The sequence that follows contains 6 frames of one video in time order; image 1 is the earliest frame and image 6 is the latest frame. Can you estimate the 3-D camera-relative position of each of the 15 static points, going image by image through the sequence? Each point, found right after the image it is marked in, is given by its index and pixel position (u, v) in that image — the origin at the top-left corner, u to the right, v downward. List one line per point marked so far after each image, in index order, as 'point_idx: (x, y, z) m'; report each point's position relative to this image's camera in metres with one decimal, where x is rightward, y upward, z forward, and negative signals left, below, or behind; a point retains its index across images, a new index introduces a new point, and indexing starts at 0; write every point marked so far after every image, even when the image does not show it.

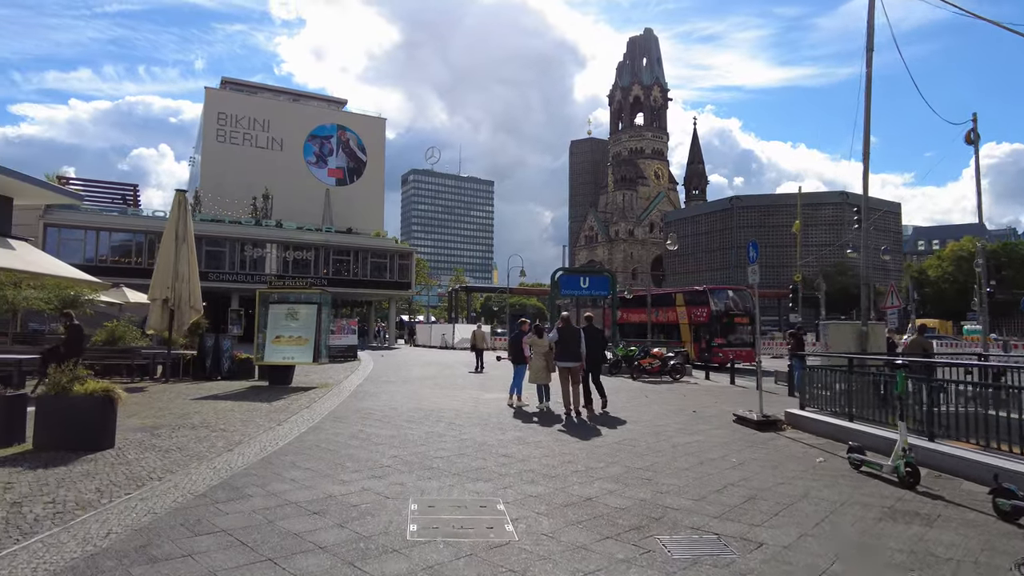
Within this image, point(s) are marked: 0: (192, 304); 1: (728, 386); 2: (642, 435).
0: (-7.8, -0.4, +16.1) m
1: (+6.1, -2.8, +18.7) m
2: (+1.8, -2.1, +9.3) m
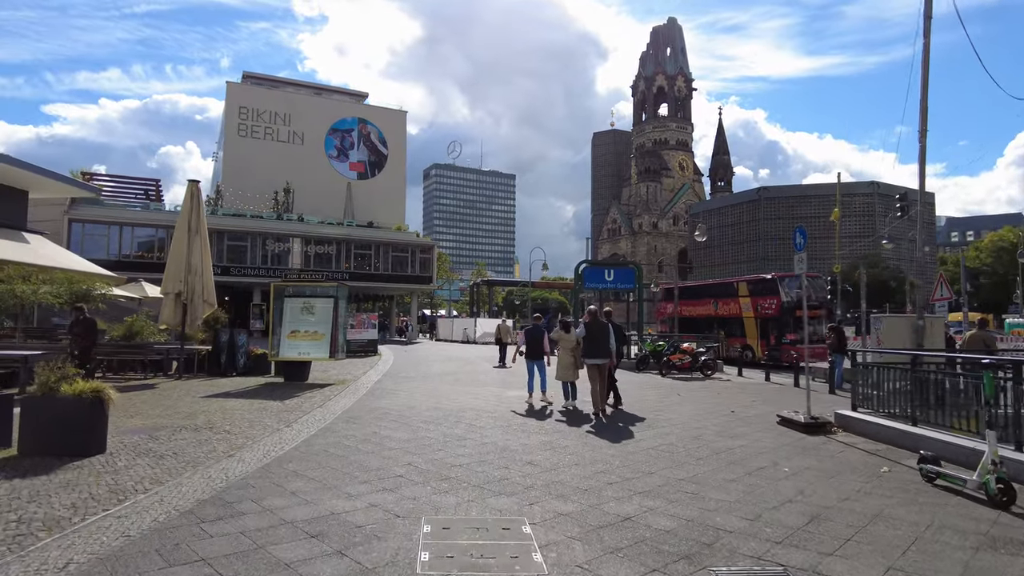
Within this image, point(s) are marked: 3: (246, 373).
0: (-7.3, -0.2, +15.6) m
1: (+6.7, -2.6, +17.7) m
2: (+2.1, -1.9, +8.5) m
3: (-6.9, -2.2, +17.1) m
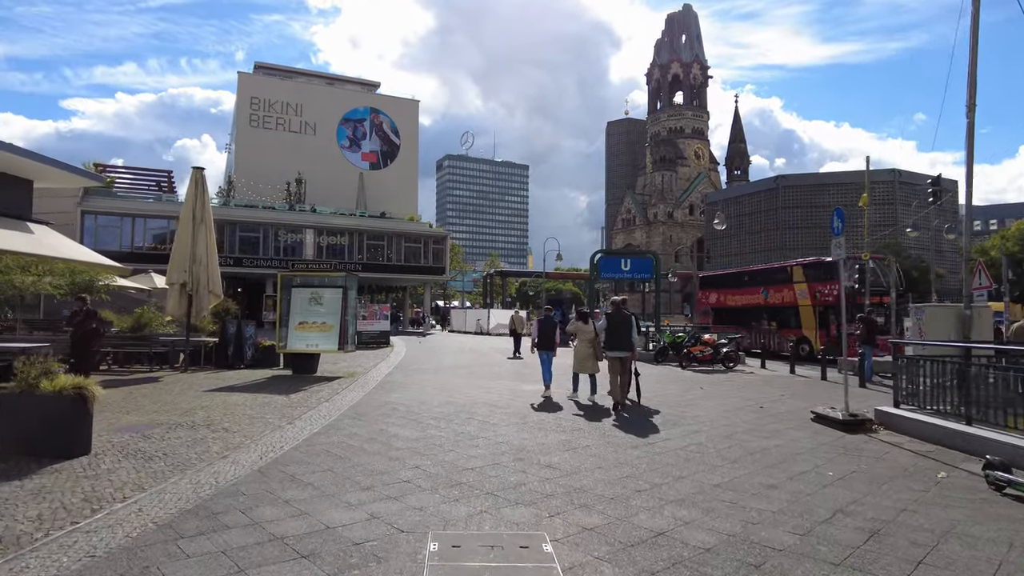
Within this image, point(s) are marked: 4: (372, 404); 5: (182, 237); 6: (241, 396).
0: (-6.9, 0.0, +15.2) m
1: (+7.1, -2.3, +17.0) m
2: (+2.3, -1.8, +7.9) m
3: (-6.5, -2.0, +16.7) m
4: (-2.1, -1.8, +10.1) m
5: (-7.6, +1.2, +15.1) m
6: (-4.6, -1.8, +11.1) m
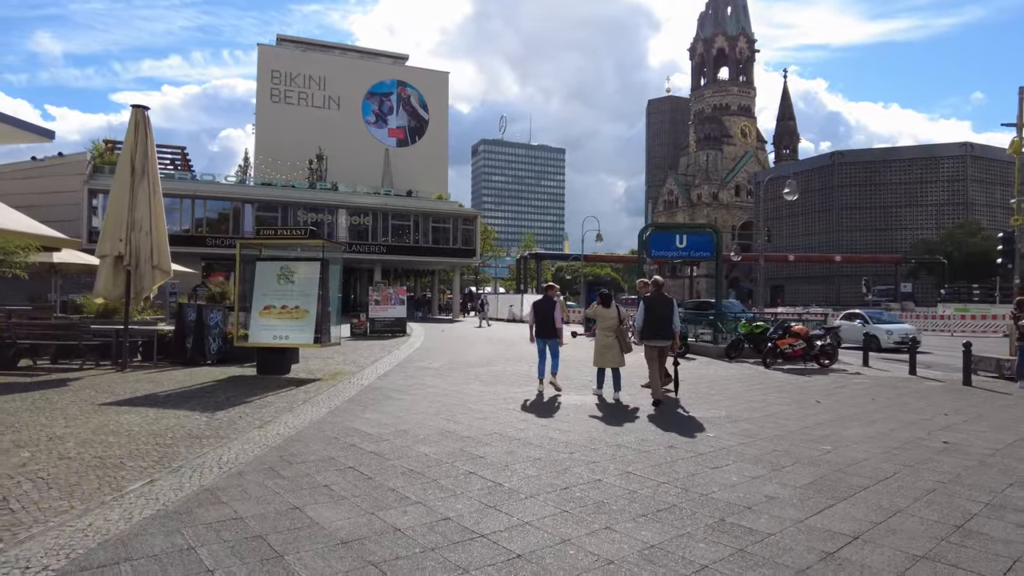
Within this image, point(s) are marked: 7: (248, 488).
0: (-6.3, +0.4, +11.7) m
1: (+7.8, -1.8, +12.8) m
2: (+2.5, -1.5, +3.9) m
3: (-5.8, -1.5, +13.2) m
4: (-1.8, -1.4, +6.4) m
5: (-7.0, +1.6, +11.7) m
6: (-4.2, -1.4, +7.5) m
7: (-1.9, -1.4, +4.7) m
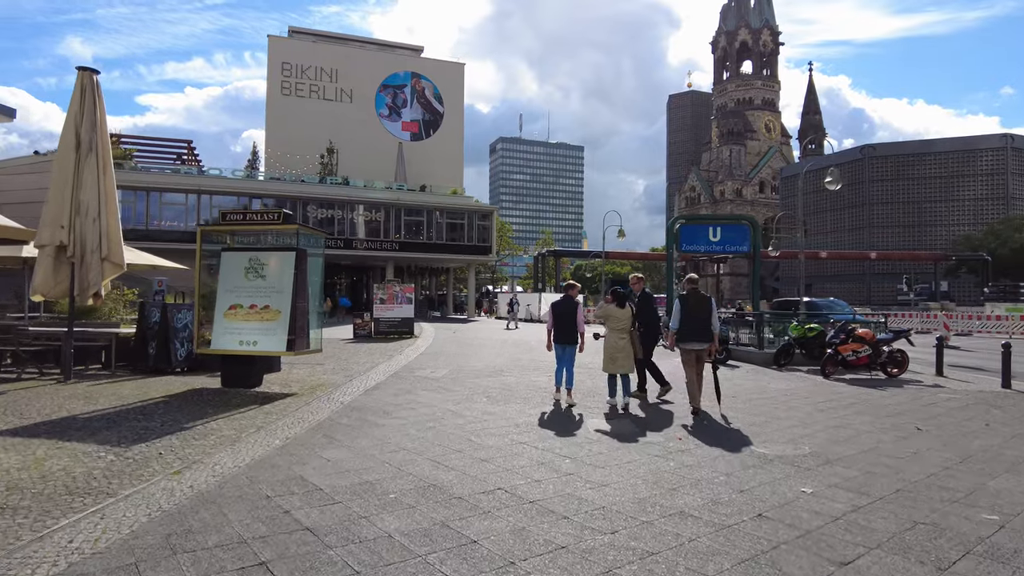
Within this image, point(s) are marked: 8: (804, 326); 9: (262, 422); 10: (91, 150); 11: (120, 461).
0: (-6.1, +0.5, +9.9) m
1: (+8.1, -1.7, +10.6) m
2: (+2.5, -1.4, +1.9) m
3: (-5.6, -1.4, +11.4) m
4: (-1.7, -1.4, +4.4) m
5: (-6.8, +1.7, +9.9) m
6: (-4.1, -1.4, +5.6) m
7: (-1.9, -1.3, +2.7) m
8: (+6.3, -0.8, +14.2) m
9: (-2.7, -1.4, +7.2) m
10: (-6.3, +2.1, +9.9) m
11: (-3.2, -1.4, +5.3) m
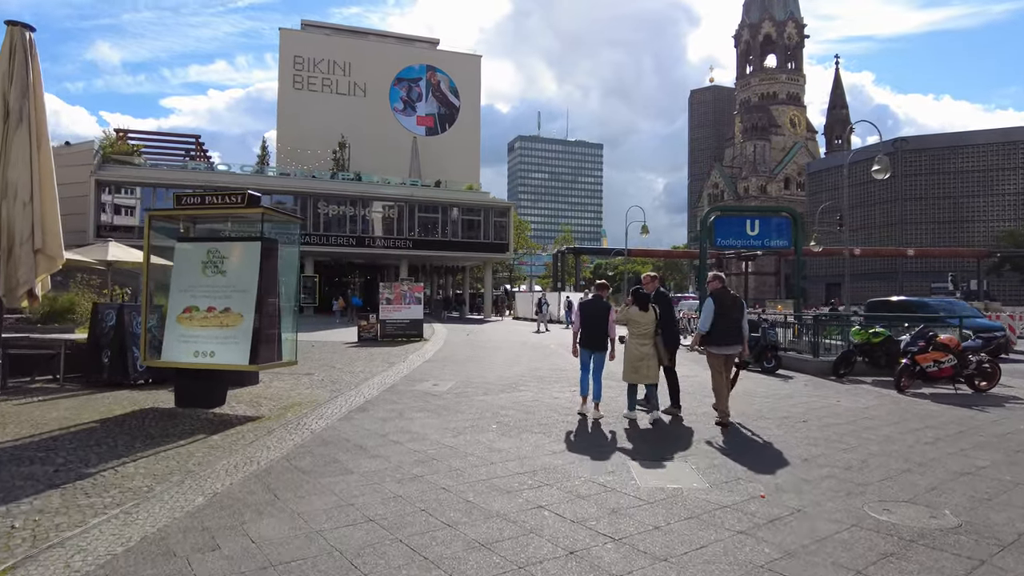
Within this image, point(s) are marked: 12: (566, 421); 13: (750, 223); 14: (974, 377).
0: (-5.9, +0.5, +8.2) m
1: (+8.3, -1.7, +8.6) m
2: (+2.5, -1.4, 0.0) m
3: (-5.3, -1.4, +9.7) m
4: (-1.7, -1.3, +2.7) m
5: (-6.6, +1.7, +8.2) m
6: (-4.0, -1.3, +3.9) m
7: (-1.8, -1.3, +1.0) m
8: (+6.6, -0.8, +12.2) m
9: (-2.6, -1.4, +5.4) m
10: (-6.1, +2.1, +8.2) m
11: (-3.1, -1.4, +3.6) m
12: (+0.7, -1.5, +7.3) m
13: (+6.9, +1.9, +18.9) m
14: (+7.4, -1.4, +10.4) m
